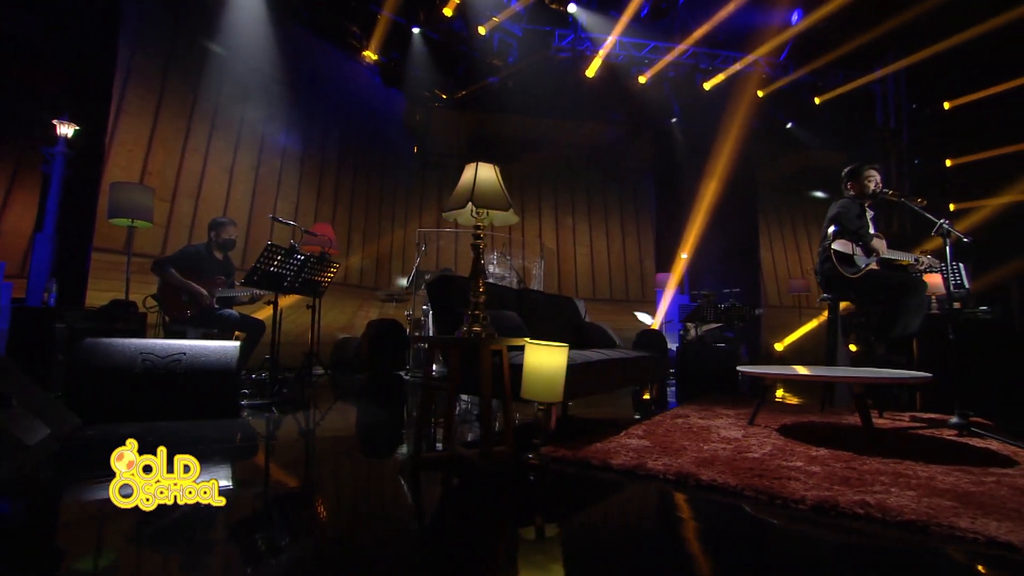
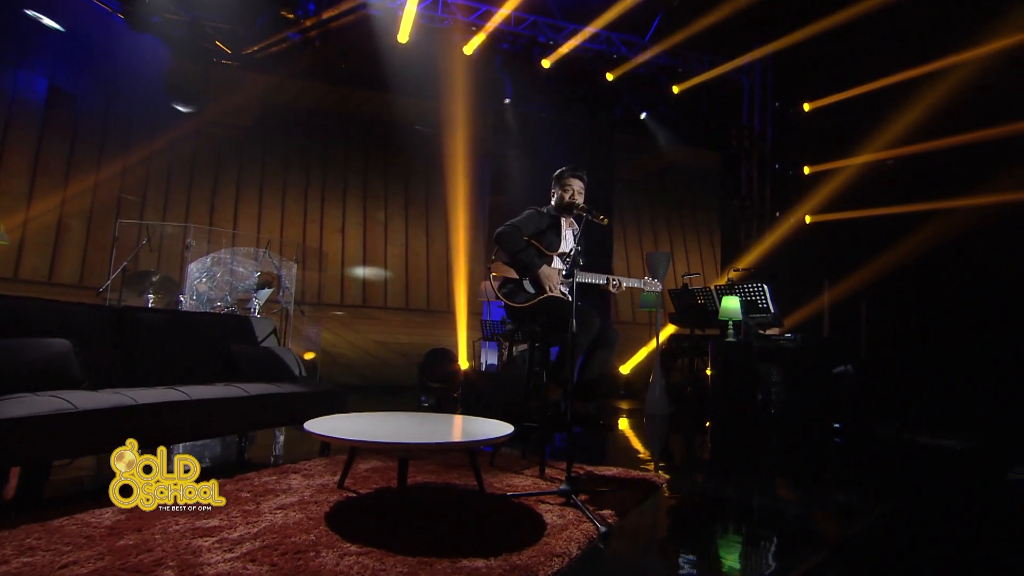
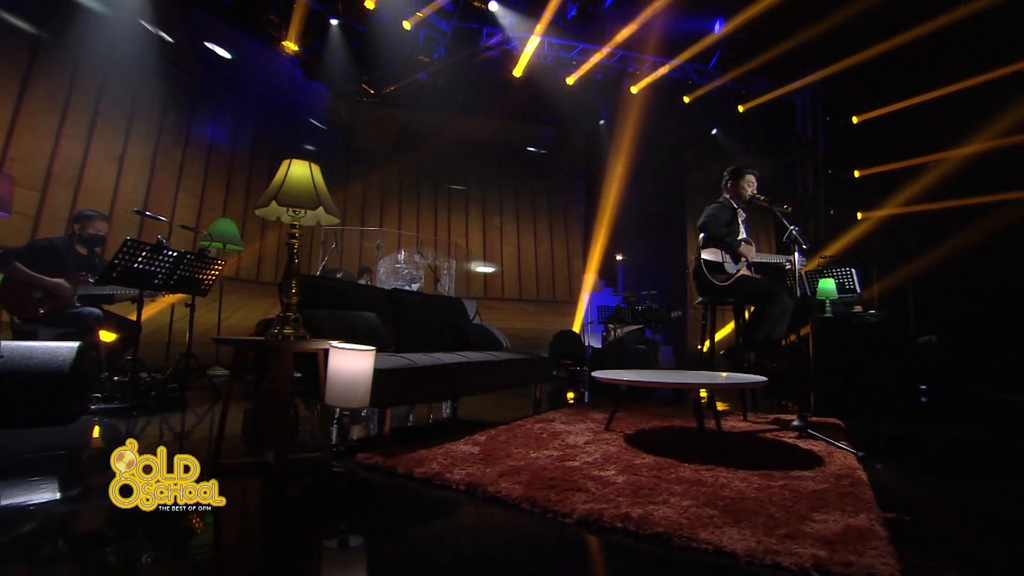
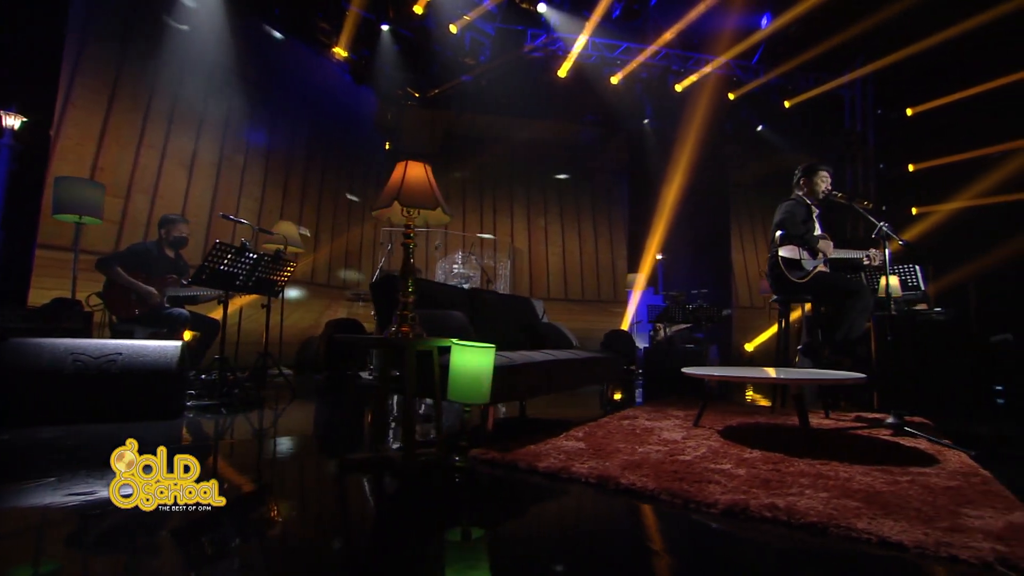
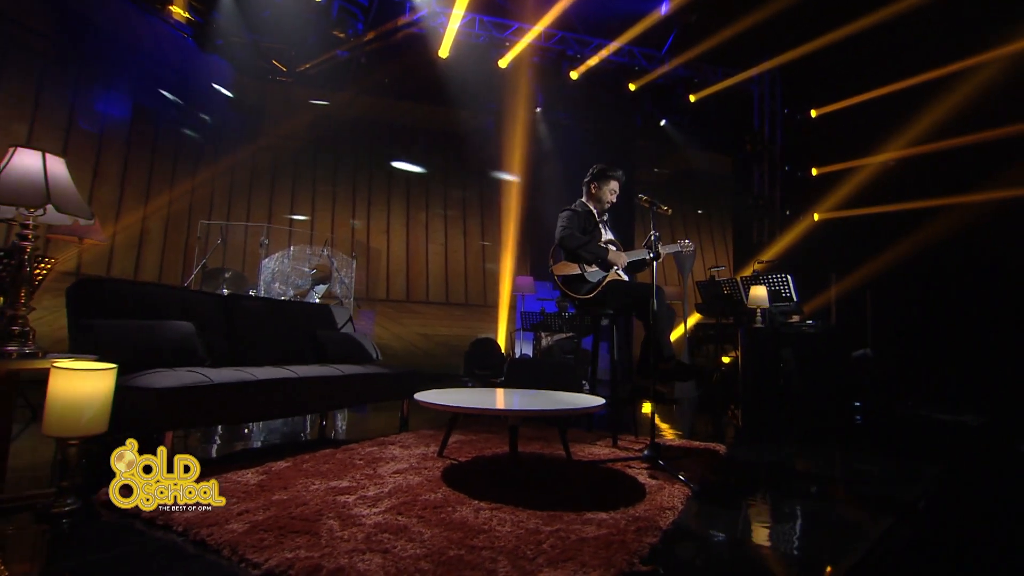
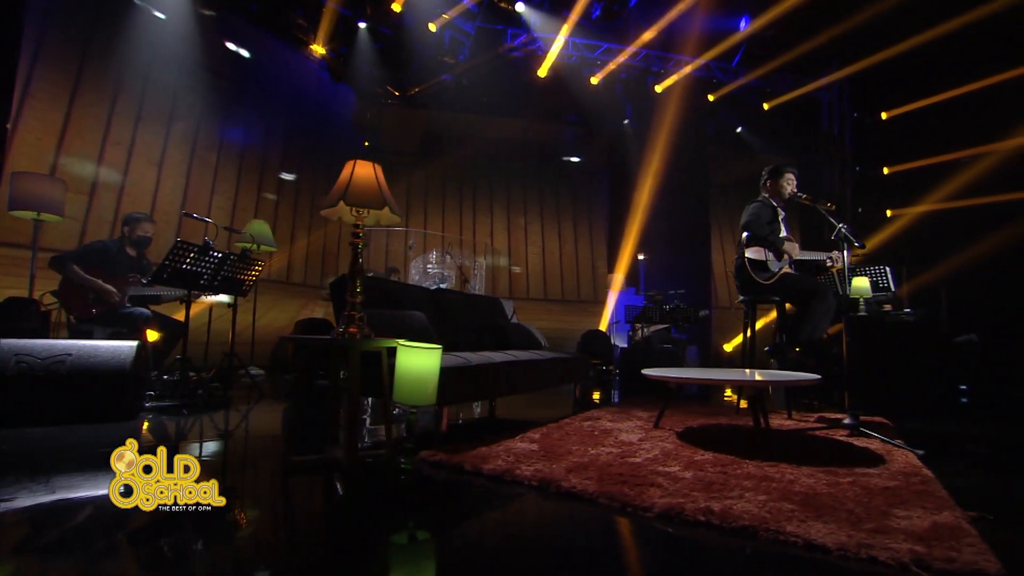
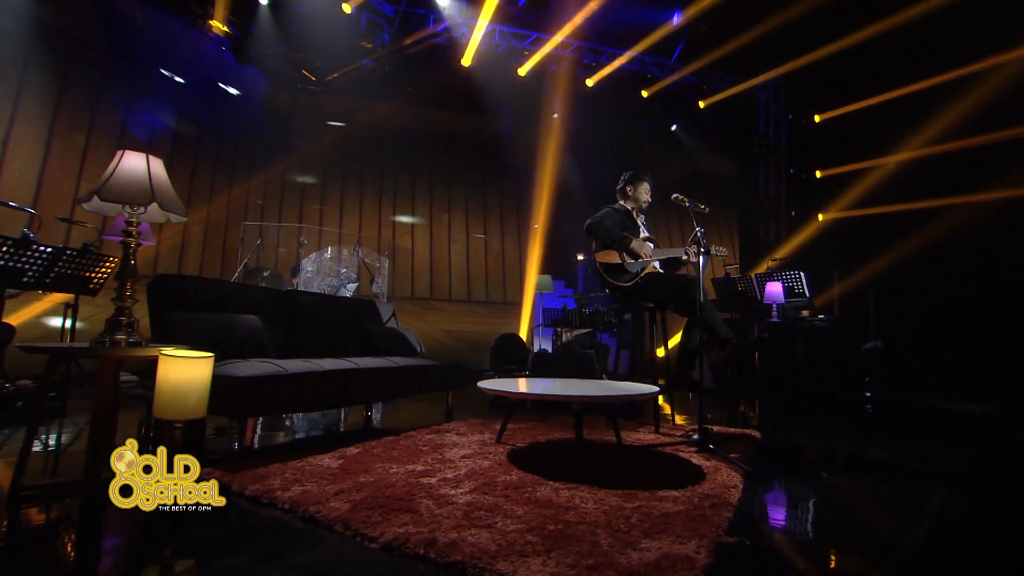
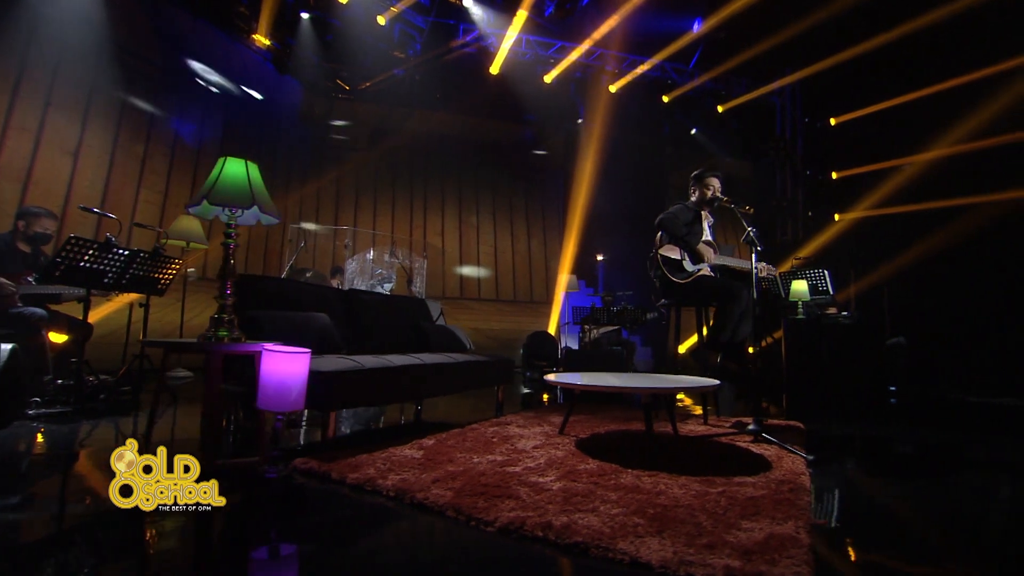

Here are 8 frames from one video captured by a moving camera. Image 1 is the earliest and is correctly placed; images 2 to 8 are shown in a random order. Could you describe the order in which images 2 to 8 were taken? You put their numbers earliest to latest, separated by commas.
4, 6, 3, 8, 7, 5, 2
